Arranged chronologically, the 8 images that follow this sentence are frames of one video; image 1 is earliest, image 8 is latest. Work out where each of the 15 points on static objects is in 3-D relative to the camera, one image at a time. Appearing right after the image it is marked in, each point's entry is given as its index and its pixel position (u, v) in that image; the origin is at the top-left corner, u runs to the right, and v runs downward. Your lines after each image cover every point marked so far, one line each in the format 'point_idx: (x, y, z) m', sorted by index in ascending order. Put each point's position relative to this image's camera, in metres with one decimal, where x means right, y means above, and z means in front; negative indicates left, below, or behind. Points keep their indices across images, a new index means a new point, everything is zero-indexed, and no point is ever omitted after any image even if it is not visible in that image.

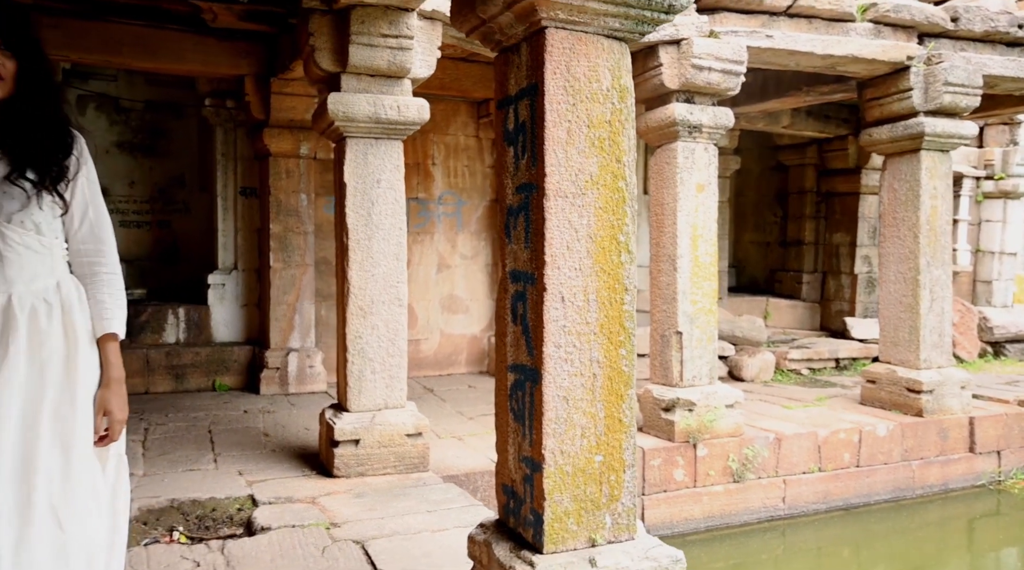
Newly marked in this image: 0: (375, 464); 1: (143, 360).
0: (-0.6, -0.8, +3.4) m
1: (-2.4, -0.5, +5.0) m
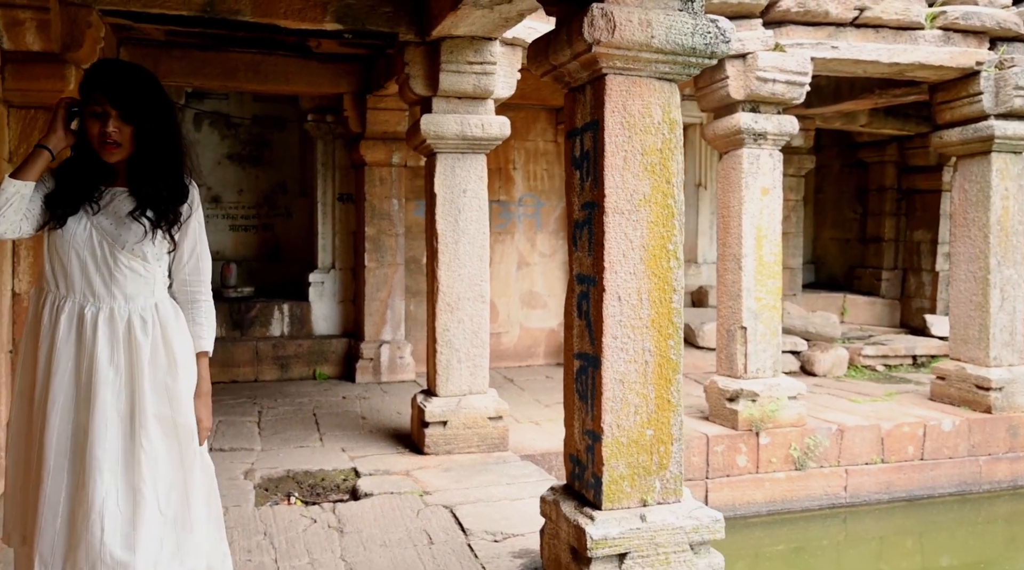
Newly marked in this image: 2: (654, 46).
0: (-0.3, -0.8, +3.8) m
1: (-1.9, -0.5, +5.6) m
2: (+0.4, +0.6, +2.1) m
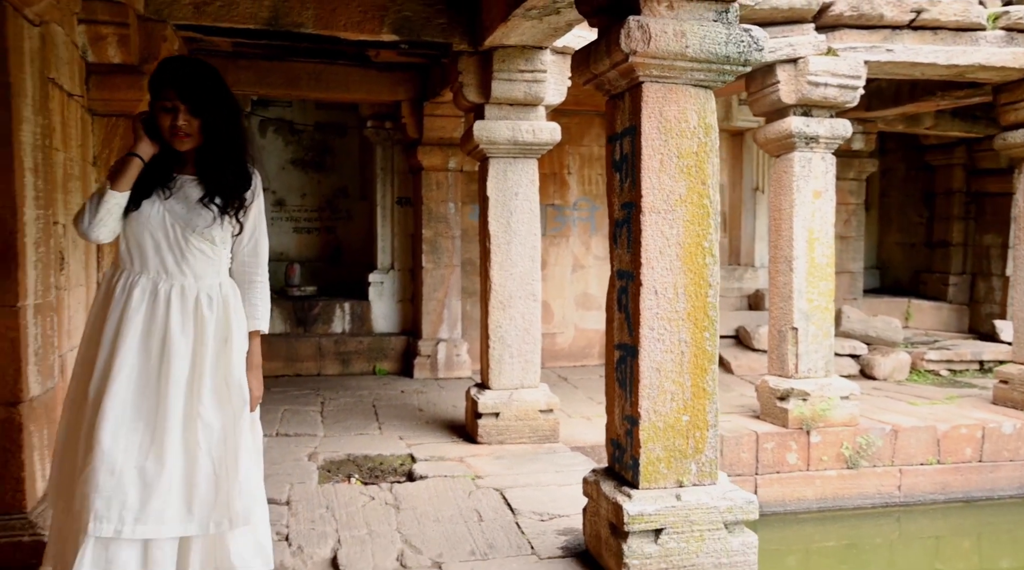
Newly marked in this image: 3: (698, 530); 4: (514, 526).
0: (0.0, -0.8, +4.0) m
1: (-1.5, -0.5, +5.9) m
2: (+0.5, +0.6, +2.2) m
3: (+0.5, -0.7, +2.3) m
4: (0.0, -0.9, +2.8) m
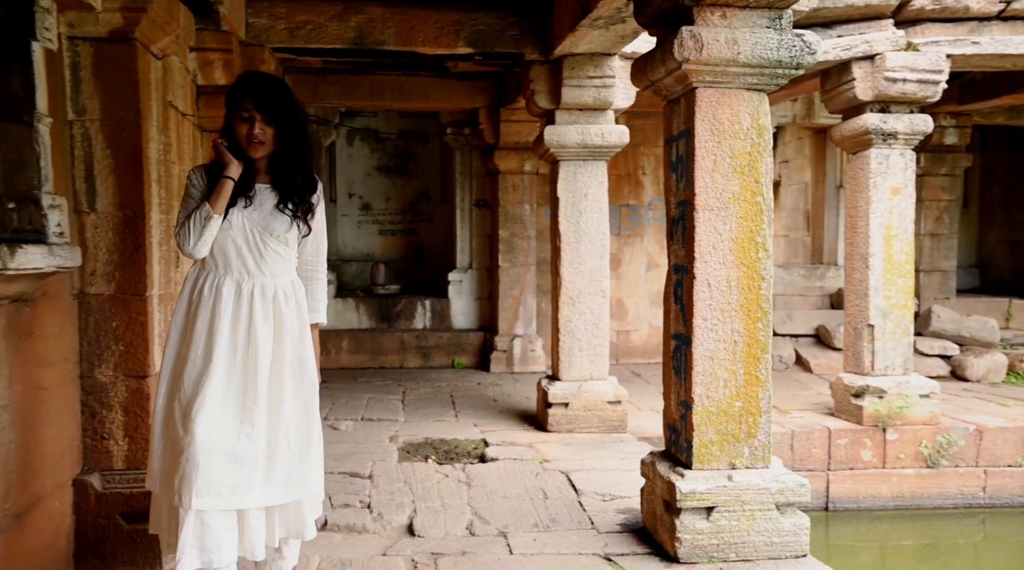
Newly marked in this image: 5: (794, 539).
0: (+0.4, -0.7, +4.2) m
1: (-0.9, -0.5, +6.2) m
2: (+0.7, +0.7, +2.4) m
3: (+0.7, -0.7, +2.4) m
4: (+0.3, -0.8, +3.0) m
5: (+0.9, -0.8, +2.5) m
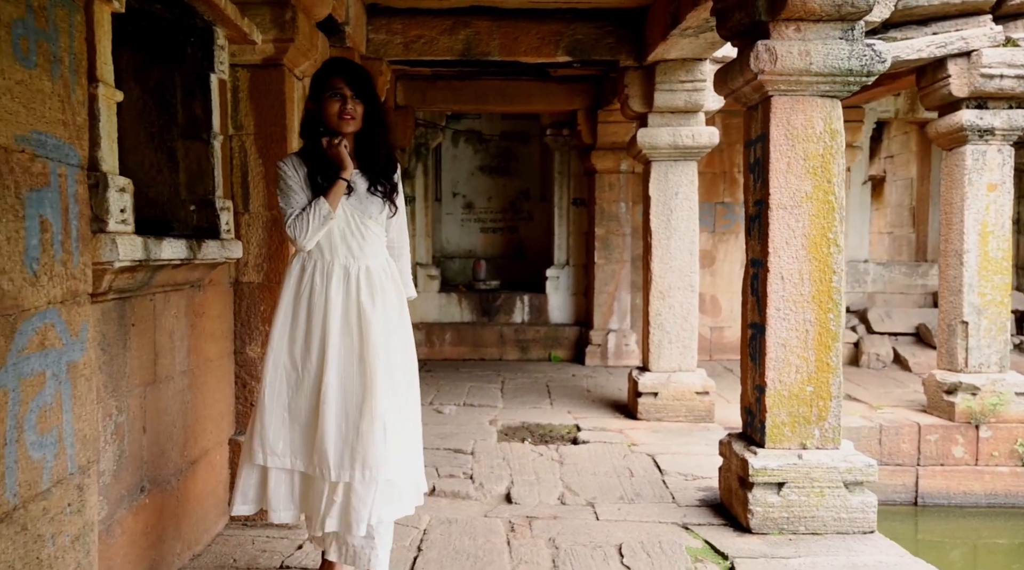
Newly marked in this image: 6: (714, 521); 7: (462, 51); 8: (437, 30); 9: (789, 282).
0: (+0.9, -0.7, +4.4) m
1: (-0.1, -0.4, +6.6) m
2: (+1.0, +0.7, +2.6) m
3: (+1.0, -0.7, +2.6) m
4: (+0.6, -0.8, +3.3) m
5: (+1.2, -0.8, +2.6) m
6: (+0.7, -0.8, +2.8) m
7: (-0.3, +1.3, +4.4) m
8: (-0.4, +1.4, +4.3) m
9: (+0.9, 0.0, +2.6) m
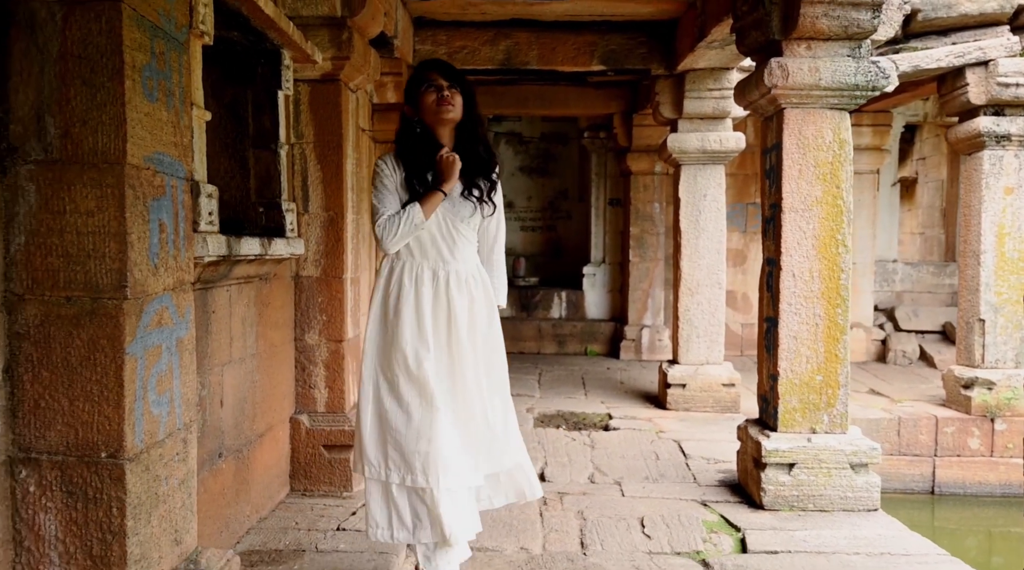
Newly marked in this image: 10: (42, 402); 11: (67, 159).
0: (+1.1, -0.7, +4.7) m
1: (+0.2, -0.4, +6.9) m
2: (+1.1, +0.7, +2.8) m
3: (+1.1, -0.7, +2.8) m
4: (+0.8, -0.8, +3.5) m
5: (+1.3, -0.8, +2.8) m
6: (+0.8, -0.8, +3.0) m
7: (-0.1, +1.3, +4.7) m
8: (-0.2, +1.4, +4.6) m
9: (+1.0, 0.0, +2.9) m
10: (-0.8, -0.2, +1.4) m
11: (-0.8, +0.2, +1.4) m
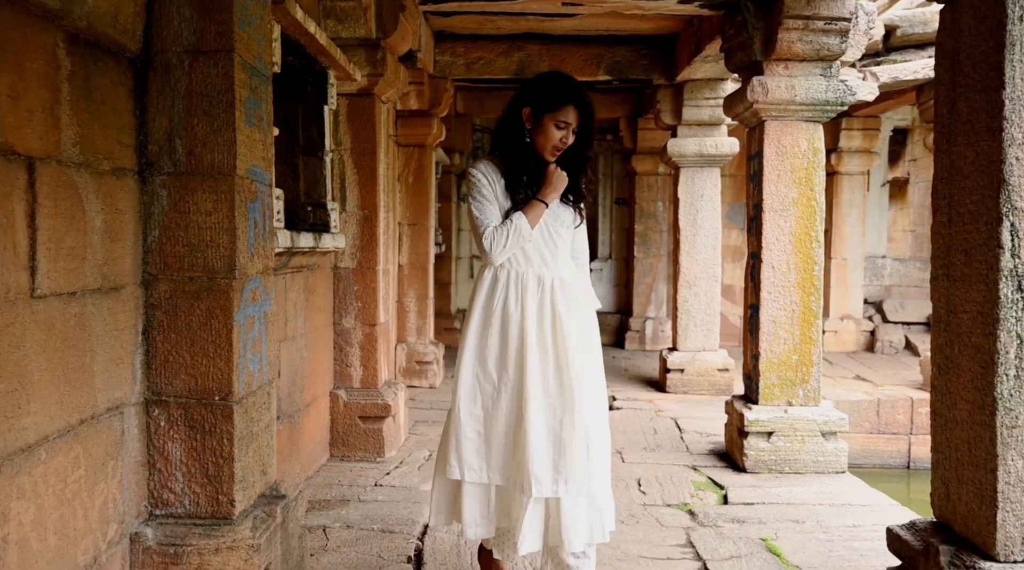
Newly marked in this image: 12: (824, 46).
0: (+1.2, -0.7, +5.1) m
1: (+0.3, -0.3, +7.3) m
2: (+1.2, +0.7, +3.2) m
3: (+1.2, -0.6, +3.2) m
4: (+0.8, -0.8, +3.9) m
5: (+1.3, -0.7, +3.2) m
6: (+0.9, -0.8, +3.4) m
7: (0.0, +1.4, +5.1) m
8: (-0.1, +1.5, +5.0) m
9: (+1.1, +0.1, +3.3) m
10: (-0.8, -0.2, +1.8) m
11: (-0.7, +0.3, +1.8) m
12: (+1.2, +0.9, +3.1) m
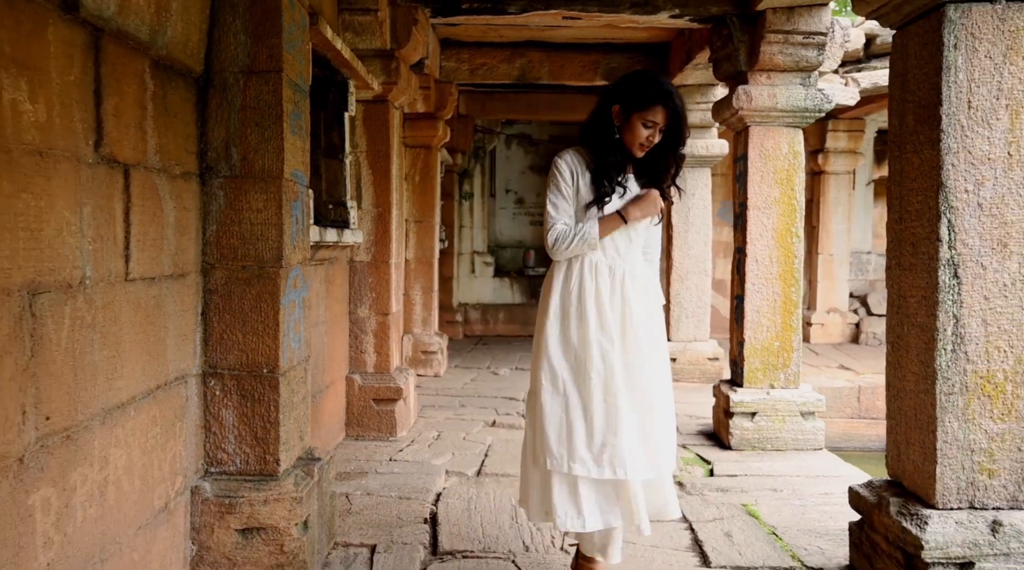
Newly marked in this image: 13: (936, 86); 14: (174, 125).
0: (+1.2, -0.6, +5.3) m
1: (+0.3, -0.3, +7.6) m
2: (+1.2, +0.8, +3.5) m
3: (+1.2, -0.6, +3.5) m
4: (+0.8, -0.7, +4.2) m
5: (+1.4, -0.7, +3.5) m
6: (+0.9, -0.7, +3.7) m
7: (0.0, +1.4, +5.4) m
8: (-0.1, +1.5, +5.3) m
9: (+1.1, +0.1, +3.5) m
10: (-0.8, -0.1, +2.1) m
11: (-0.7, +0.3, +2.1) m
12: (+1.3, +1.0, +3.4) m
13: (+1.0, +0.5, +1.9) m
14: (-0.8, +0.4, +1.9) m
